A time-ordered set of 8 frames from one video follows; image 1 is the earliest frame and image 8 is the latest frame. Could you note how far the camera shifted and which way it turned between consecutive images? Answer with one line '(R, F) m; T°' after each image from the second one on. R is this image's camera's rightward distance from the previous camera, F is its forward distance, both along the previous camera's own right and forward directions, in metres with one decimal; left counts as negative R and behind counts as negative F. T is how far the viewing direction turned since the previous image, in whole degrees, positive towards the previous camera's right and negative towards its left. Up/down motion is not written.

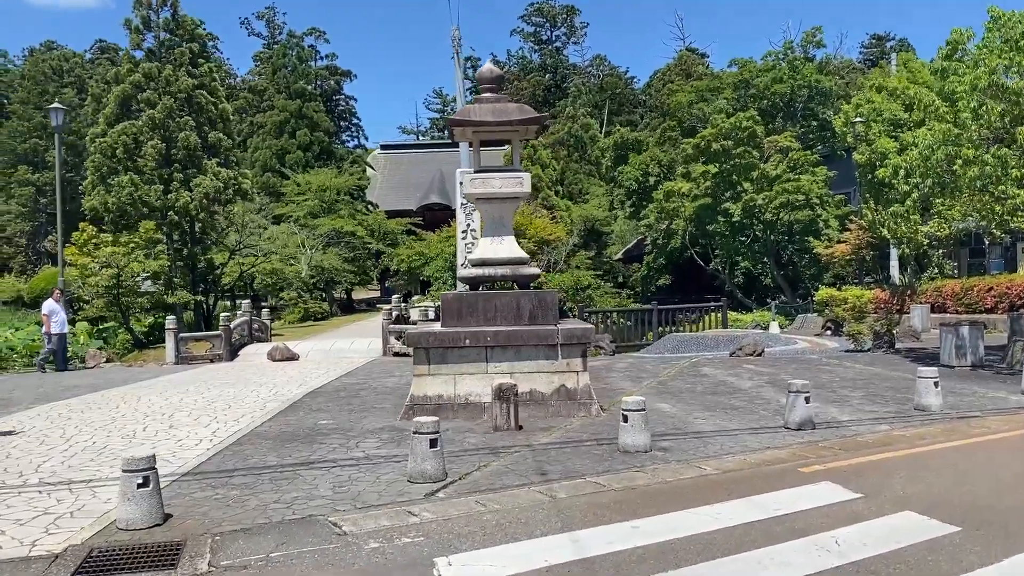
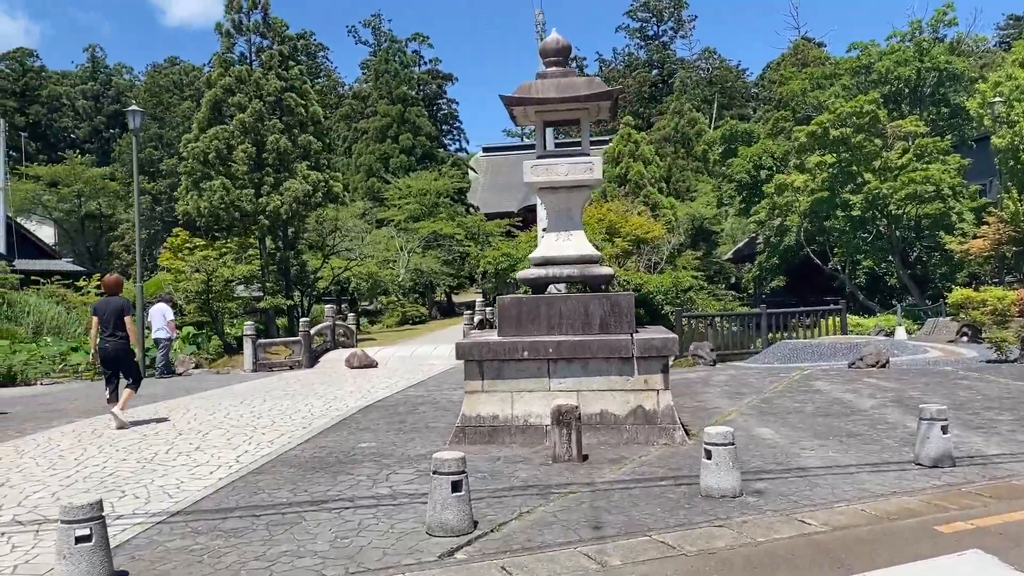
(+0.4, +1.2) m; -7°
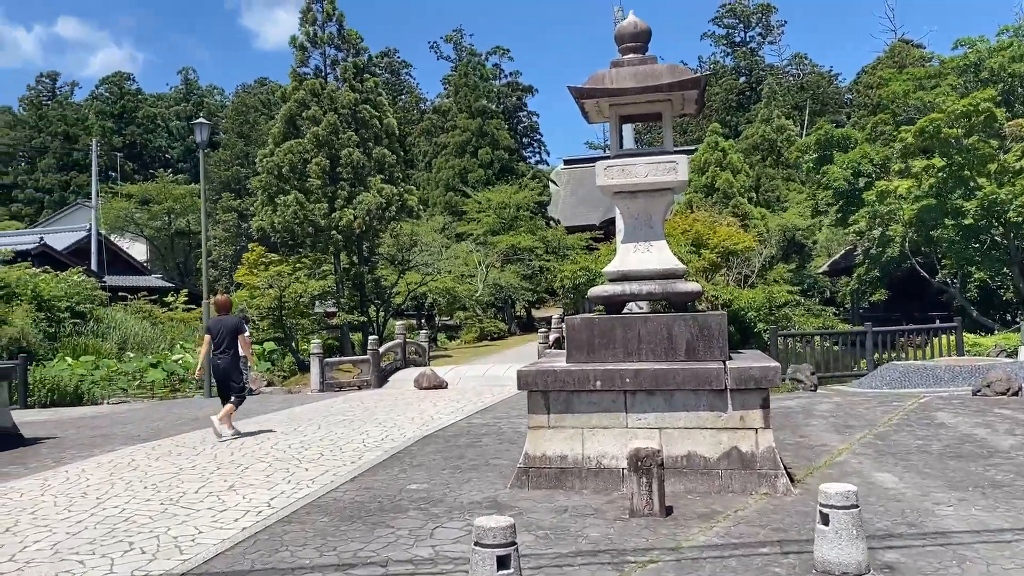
(+0.1, +1.0) m; -5°
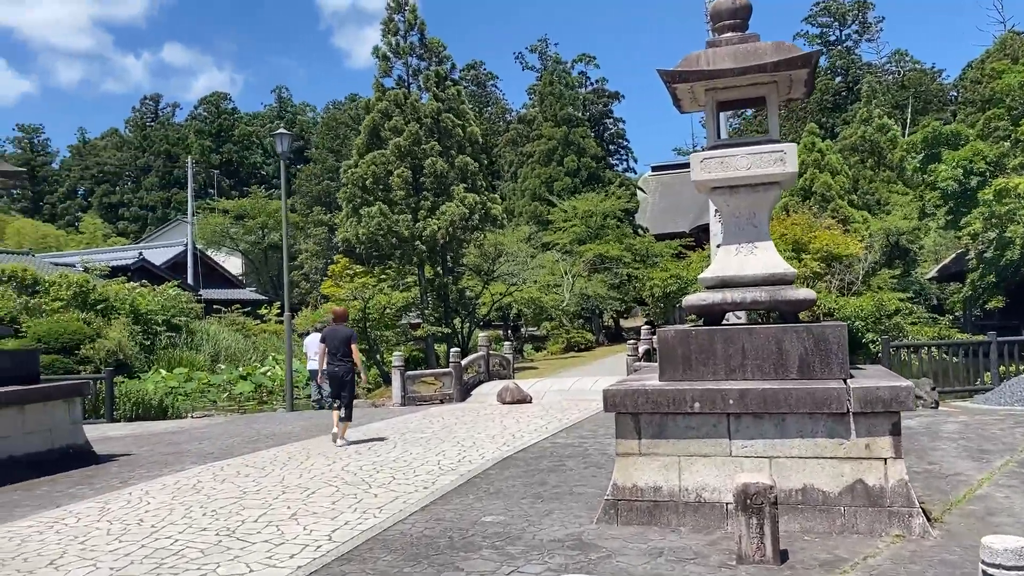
(0.0, +0.7) m; -6°
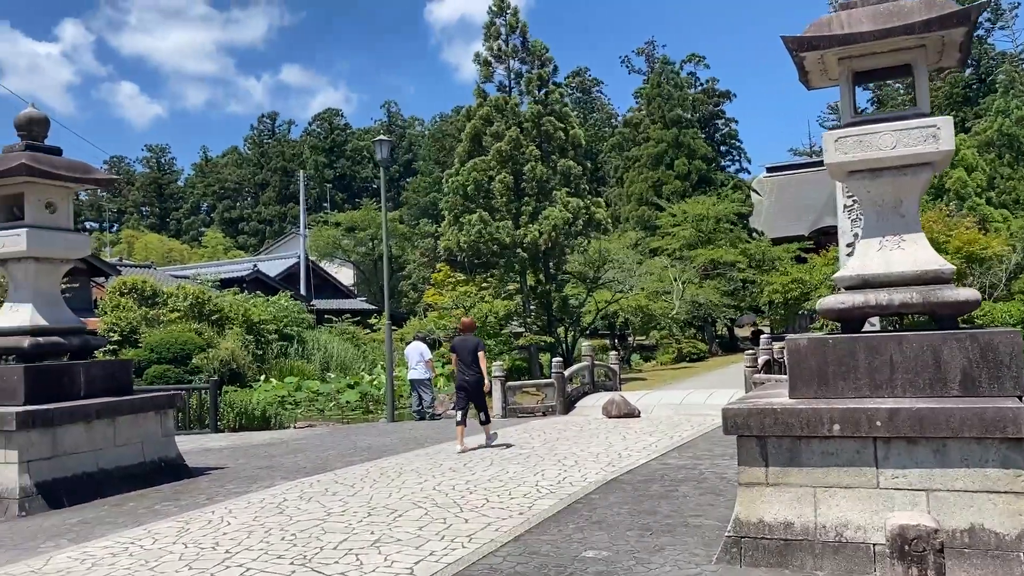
(0.0, +0.6) m; -7°
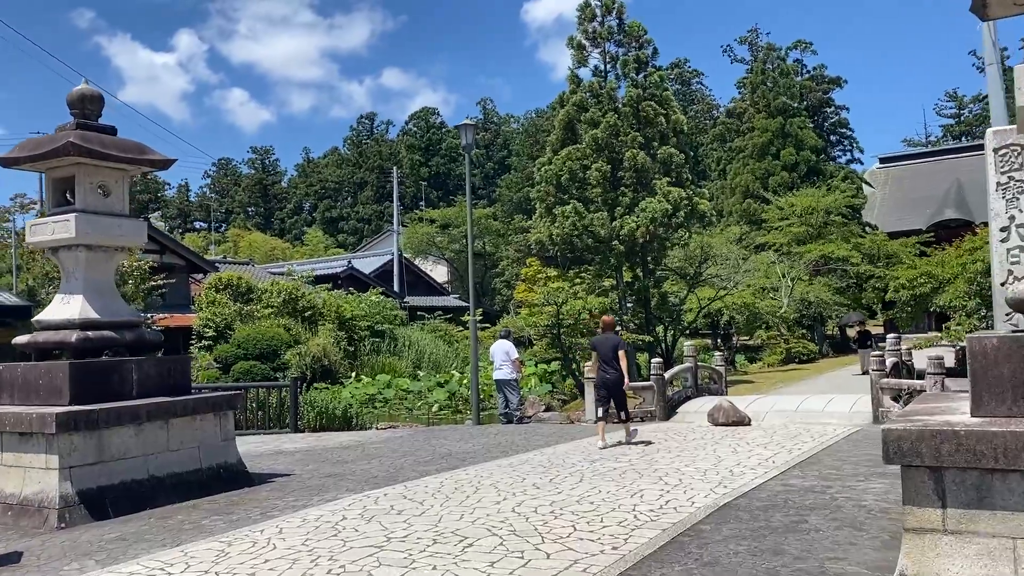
(0.0, +1.0) m; -6°
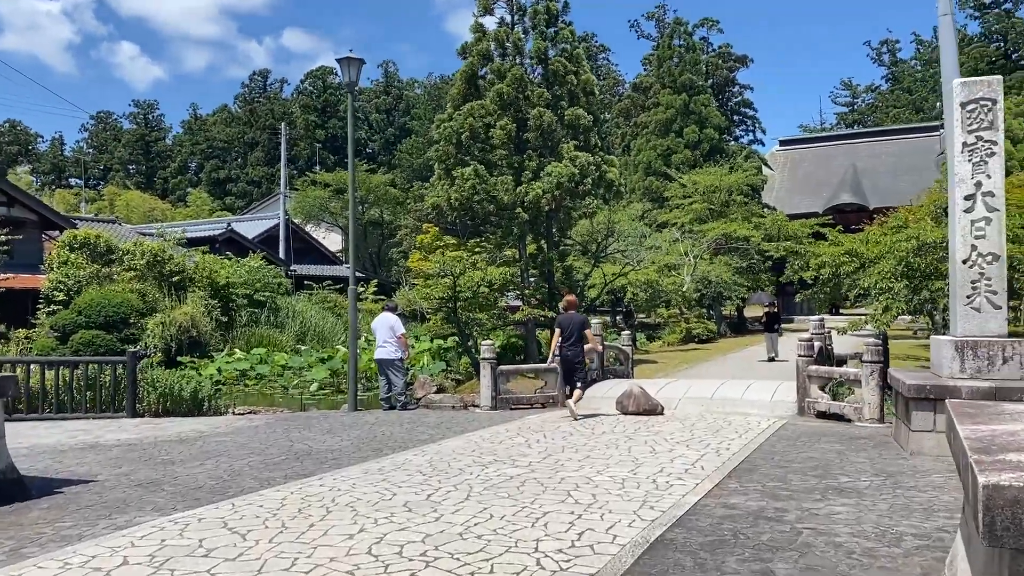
(+0.2, +1.7) m; +7°
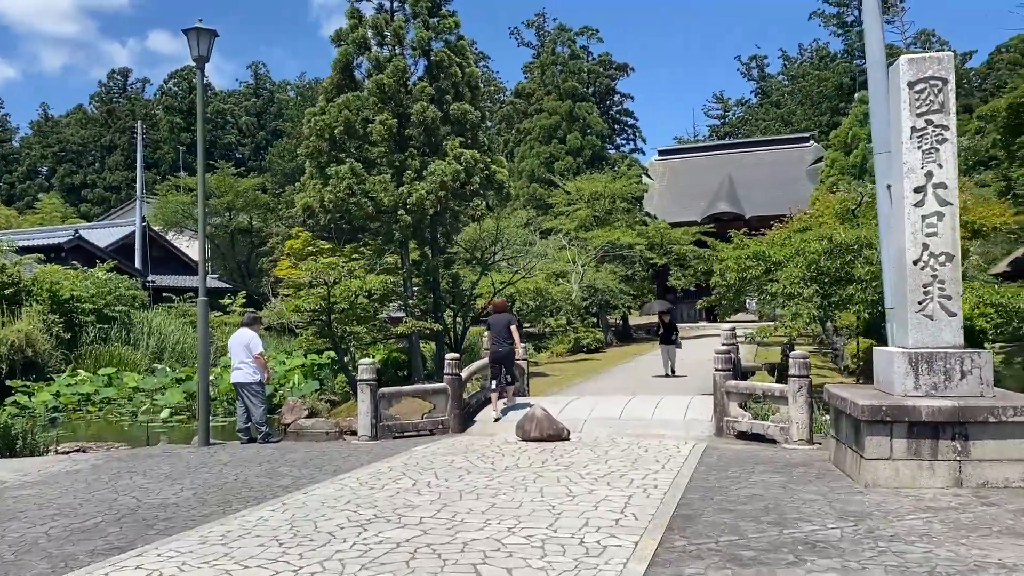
(0.0, +1.4) m; +8°
